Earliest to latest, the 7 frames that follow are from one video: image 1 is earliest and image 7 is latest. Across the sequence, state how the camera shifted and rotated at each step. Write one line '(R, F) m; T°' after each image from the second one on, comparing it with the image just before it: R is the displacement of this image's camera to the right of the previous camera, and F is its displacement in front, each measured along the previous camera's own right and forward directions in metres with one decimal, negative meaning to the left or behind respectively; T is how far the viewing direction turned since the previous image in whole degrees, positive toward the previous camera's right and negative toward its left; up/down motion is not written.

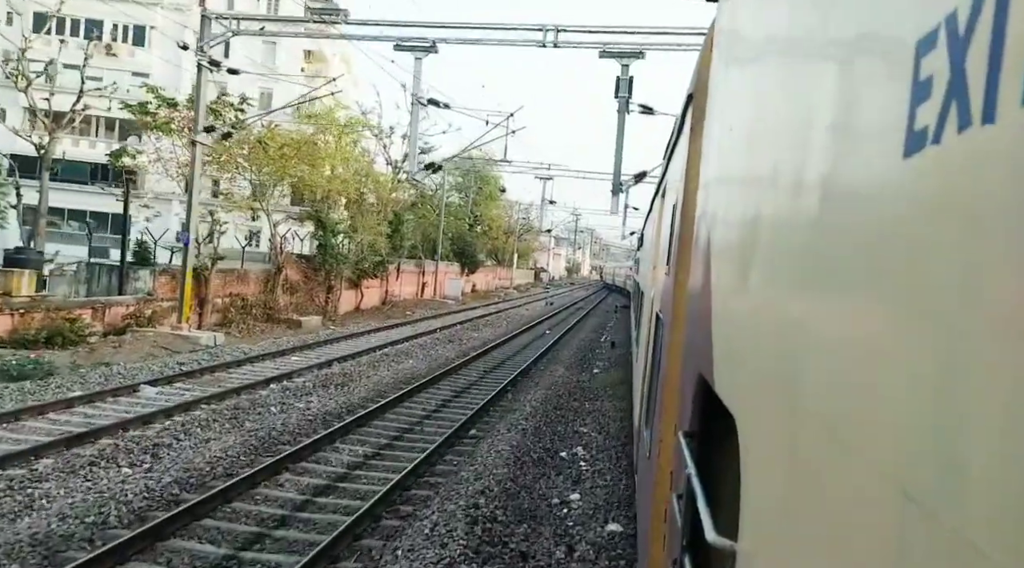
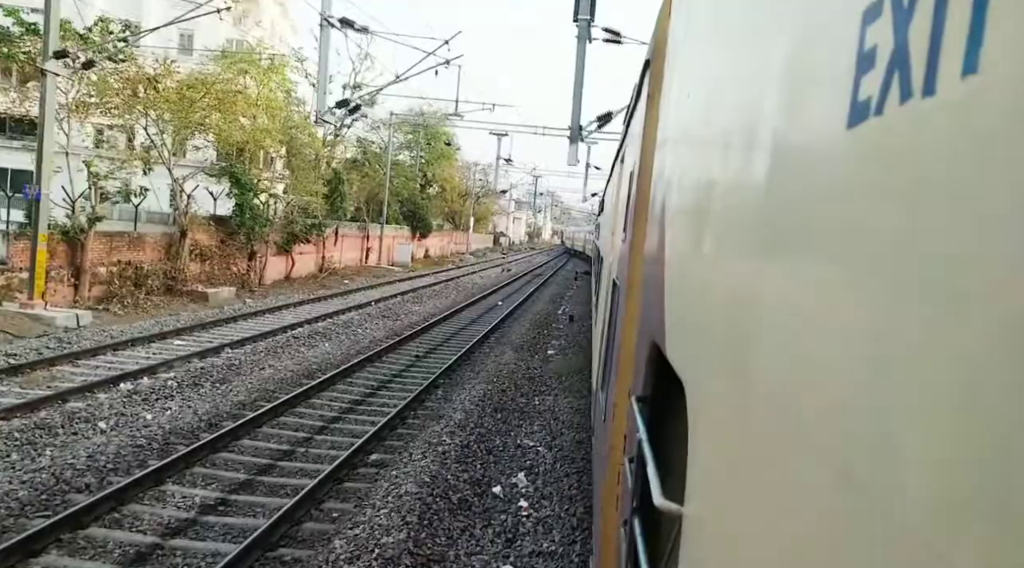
(+0.3, +2.0) m; +2°
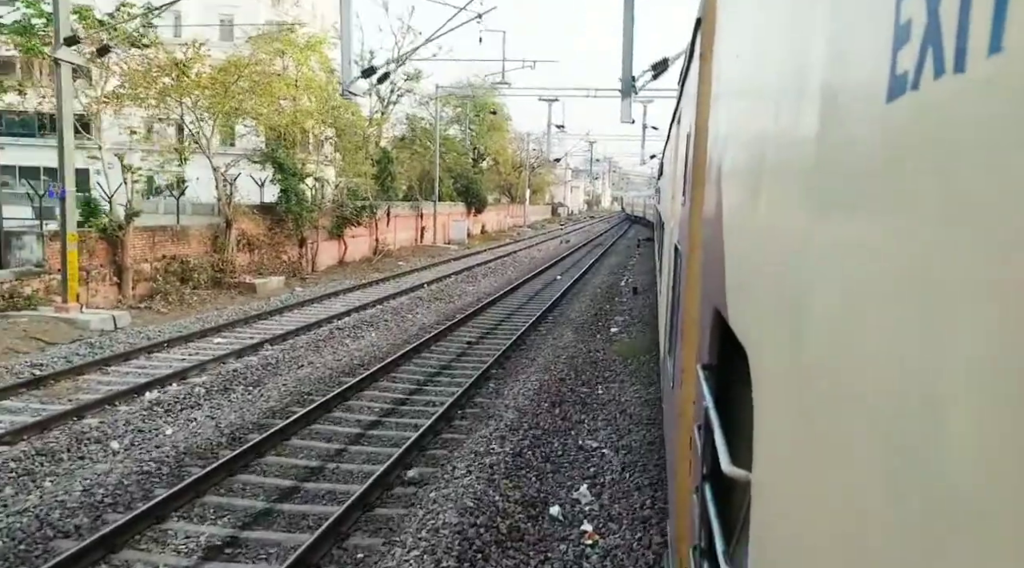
(+0.1, +0.7) m; -4°
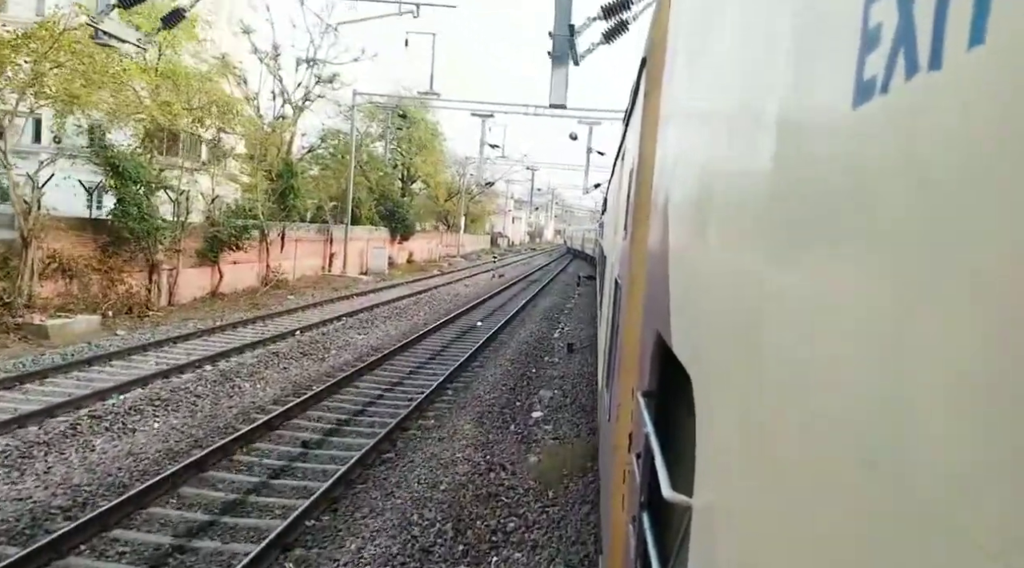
(+0.5, +3.1) m; +4°
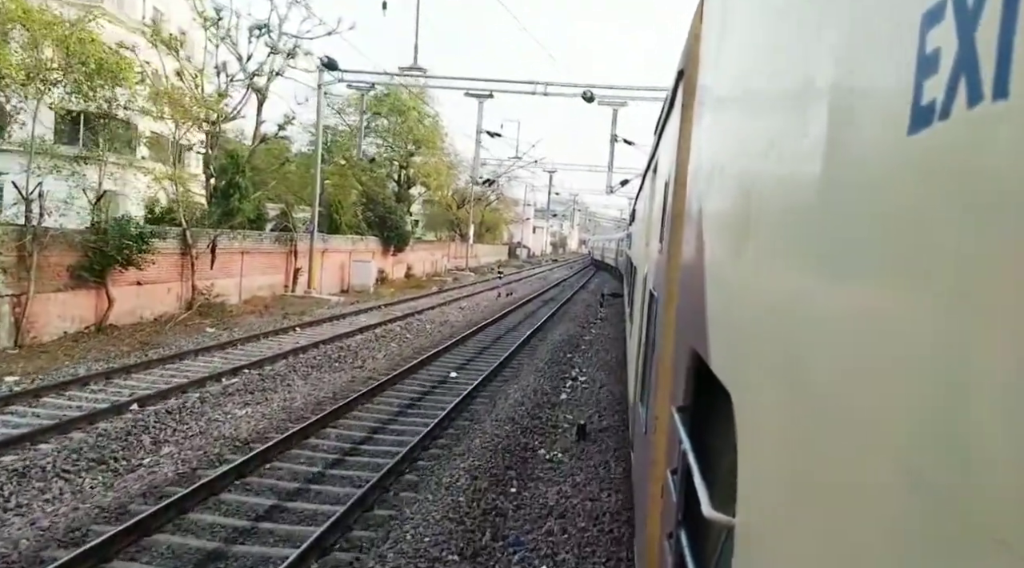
(+0.4, +4.2) m; -2°
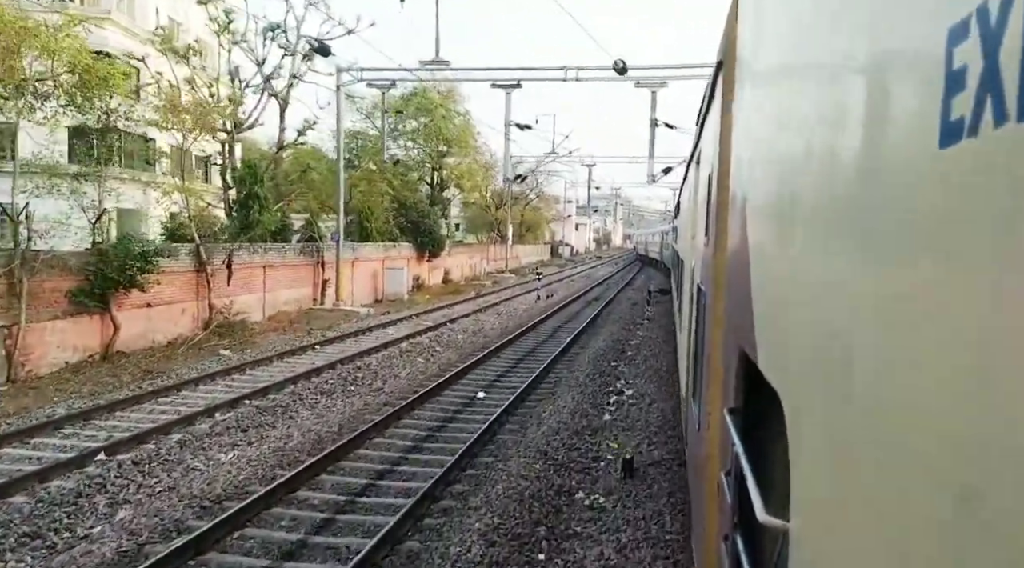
(+0.1, +1.1) m; -3°
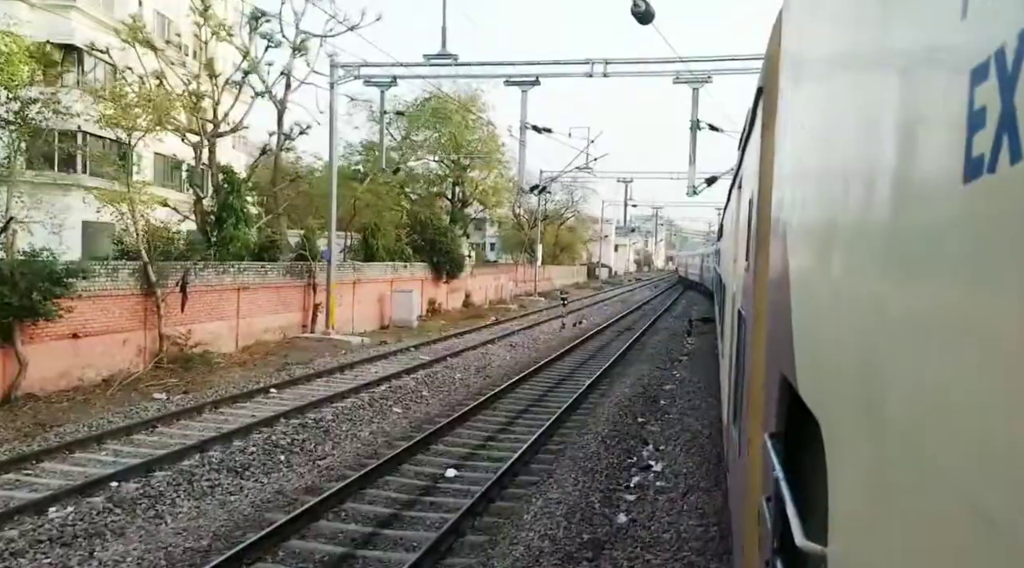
(+0.4, +2.2) m; -3°
